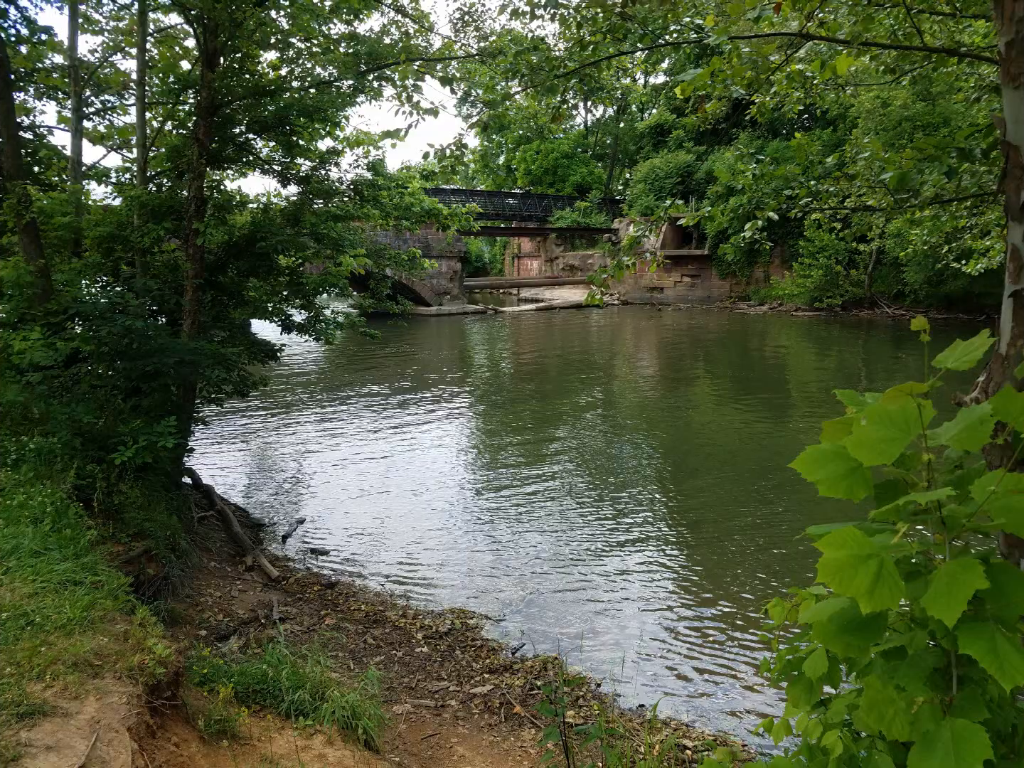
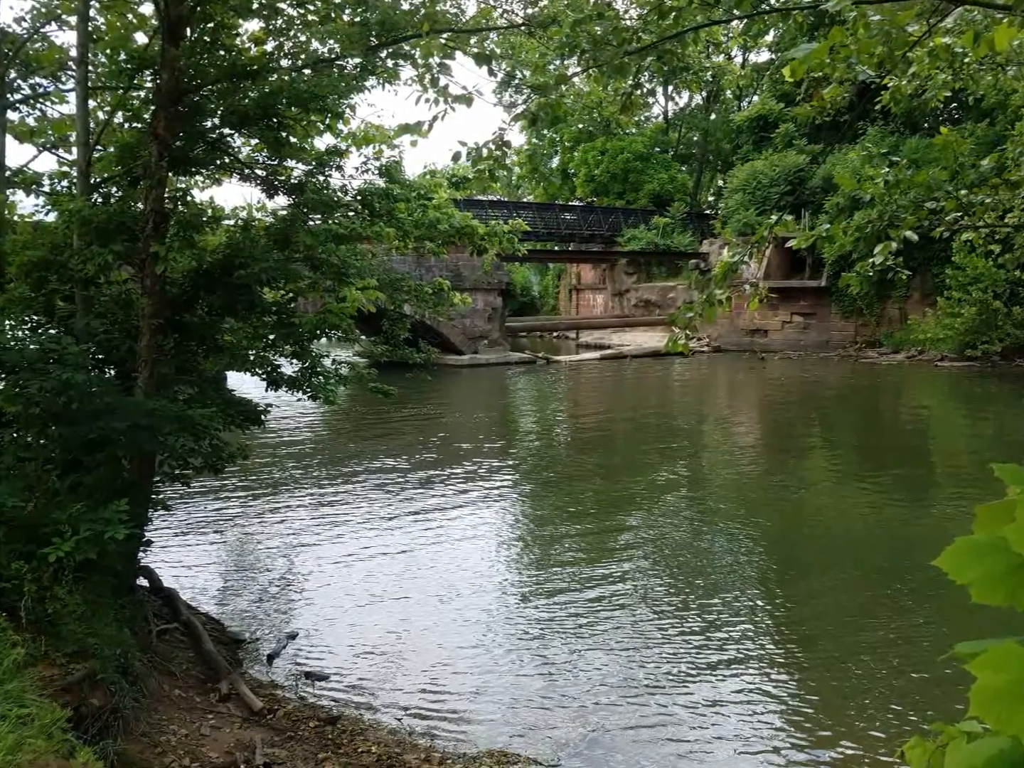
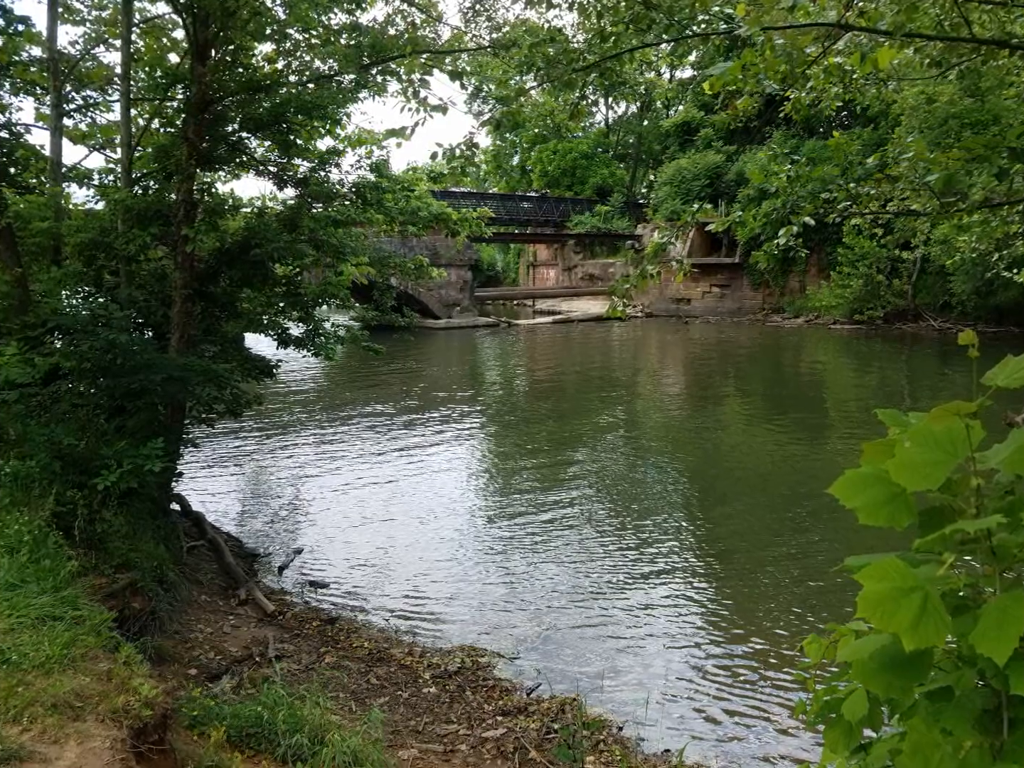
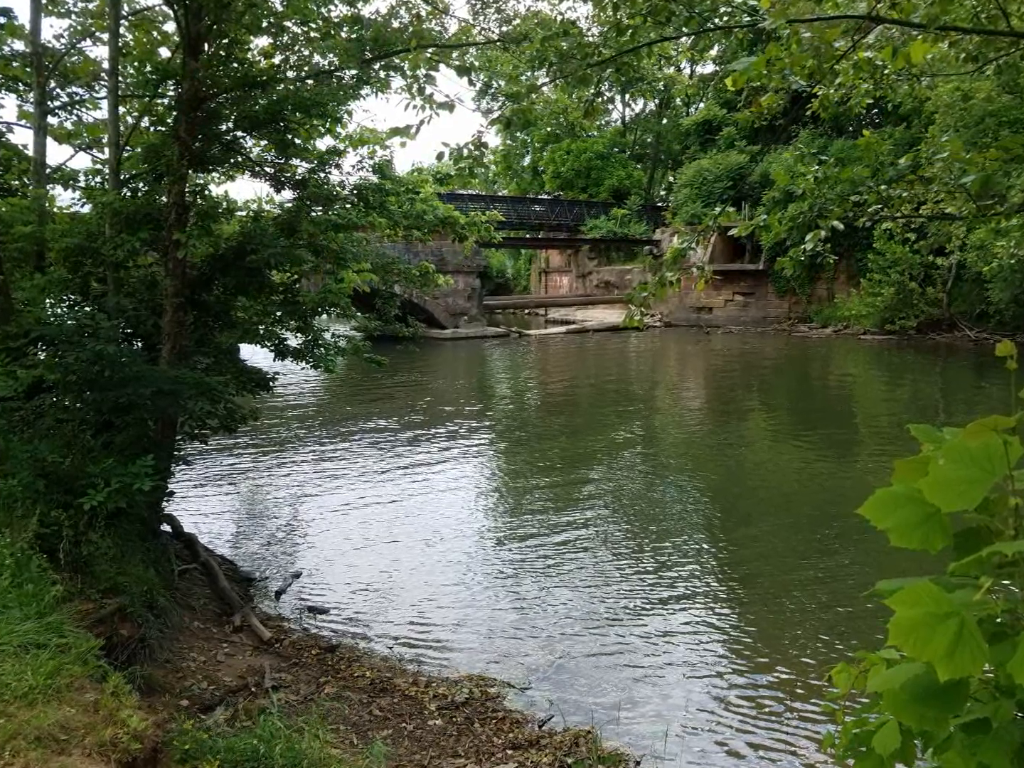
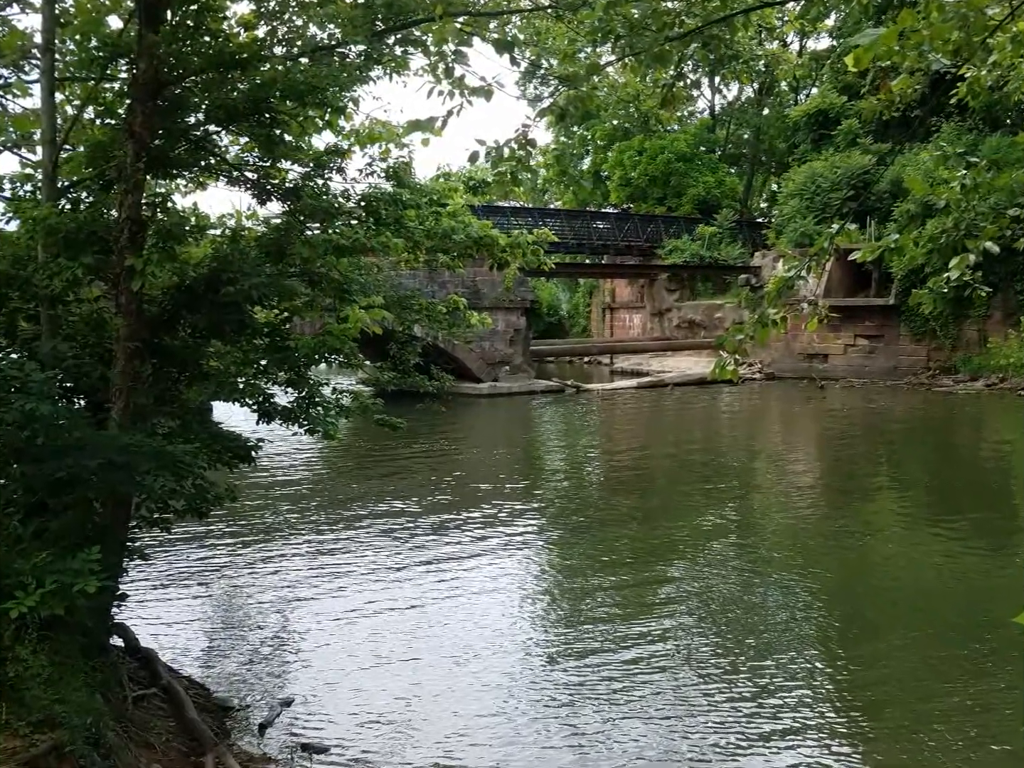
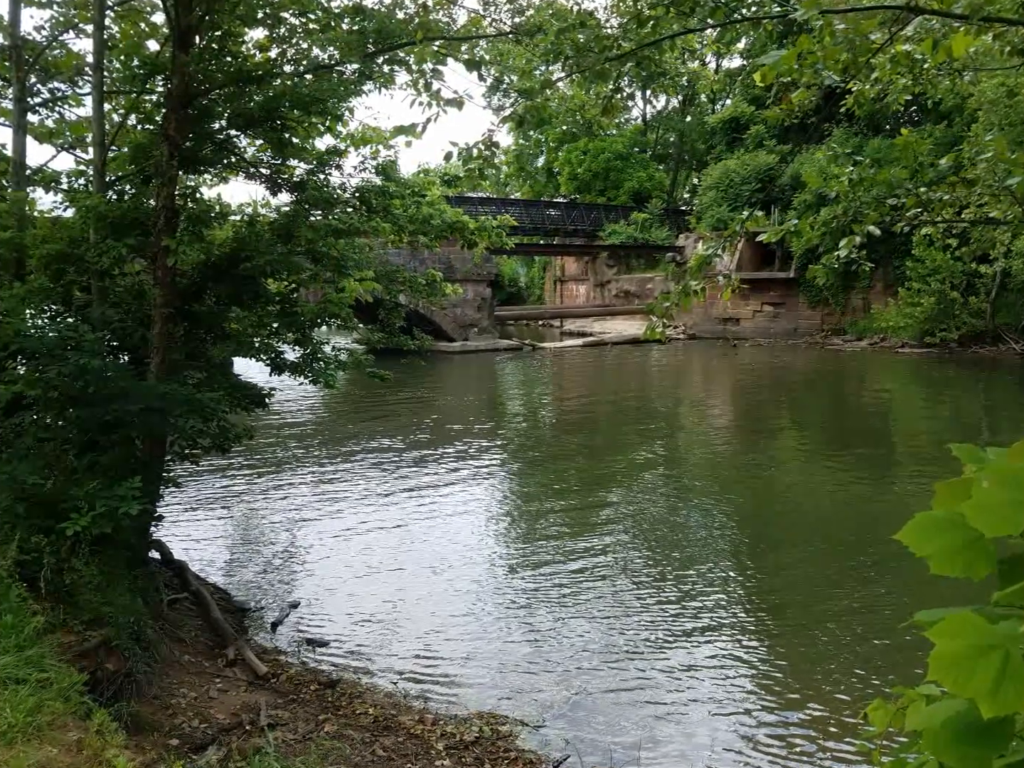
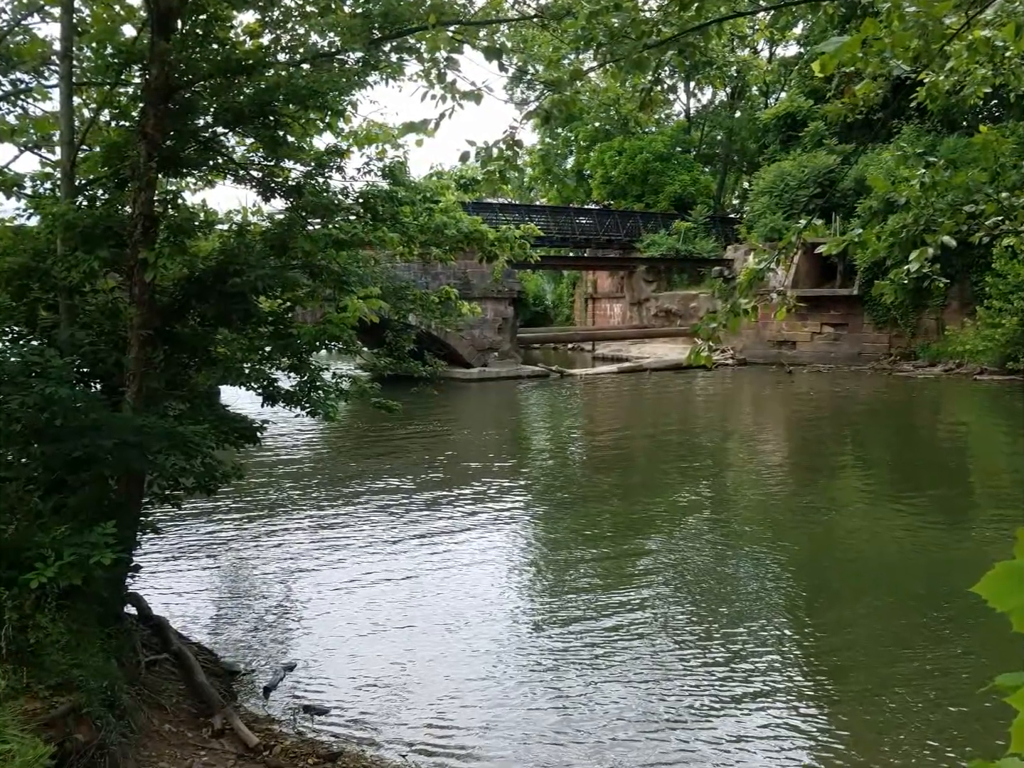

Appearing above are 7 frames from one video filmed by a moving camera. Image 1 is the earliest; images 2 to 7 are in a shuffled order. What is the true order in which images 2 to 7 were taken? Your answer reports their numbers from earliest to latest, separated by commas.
3, 4, 6, 2, 7, 5
